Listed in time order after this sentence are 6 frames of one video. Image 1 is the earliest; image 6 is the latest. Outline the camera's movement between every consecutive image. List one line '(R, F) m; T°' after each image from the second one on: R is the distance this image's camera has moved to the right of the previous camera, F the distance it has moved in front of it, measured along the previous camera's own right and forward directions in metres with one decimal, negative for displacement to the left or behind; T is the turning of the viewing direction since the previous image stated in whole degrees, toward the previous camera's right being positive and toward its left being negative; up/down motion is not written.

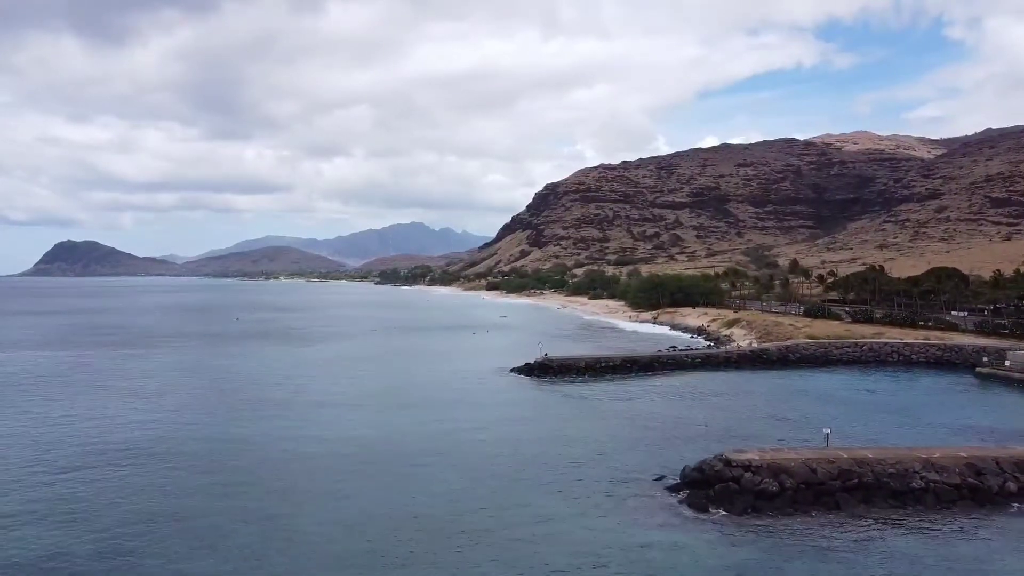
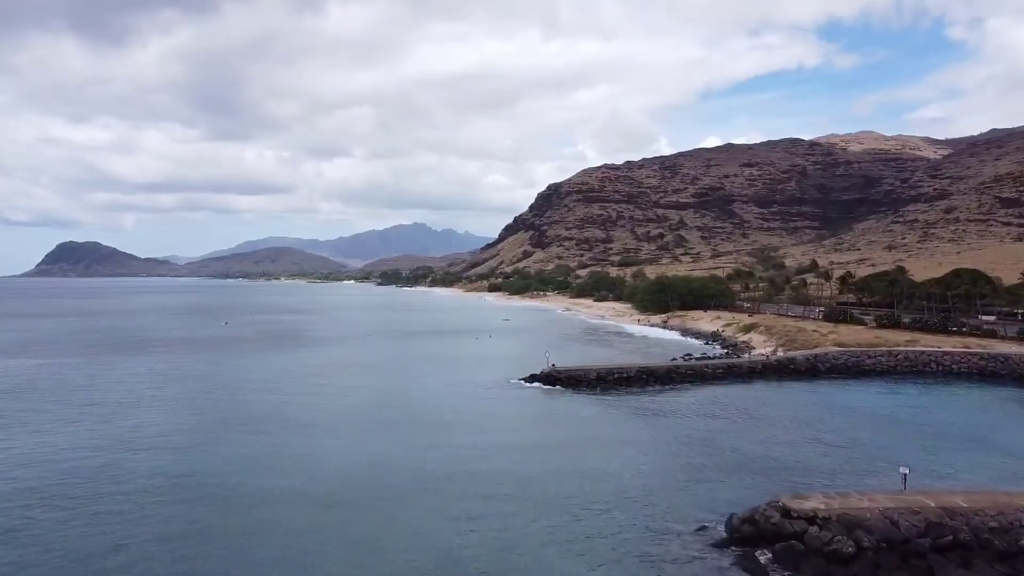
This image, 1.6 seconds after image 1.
(-0.1, +2.9) m; 0°
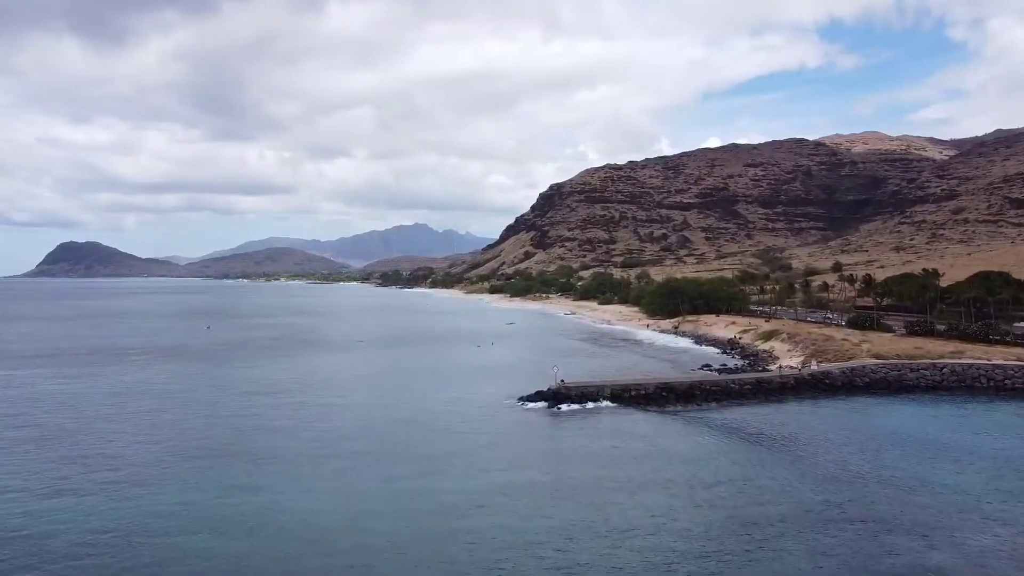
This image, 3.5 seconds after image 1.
(-0.1, +3.3) m; 0°
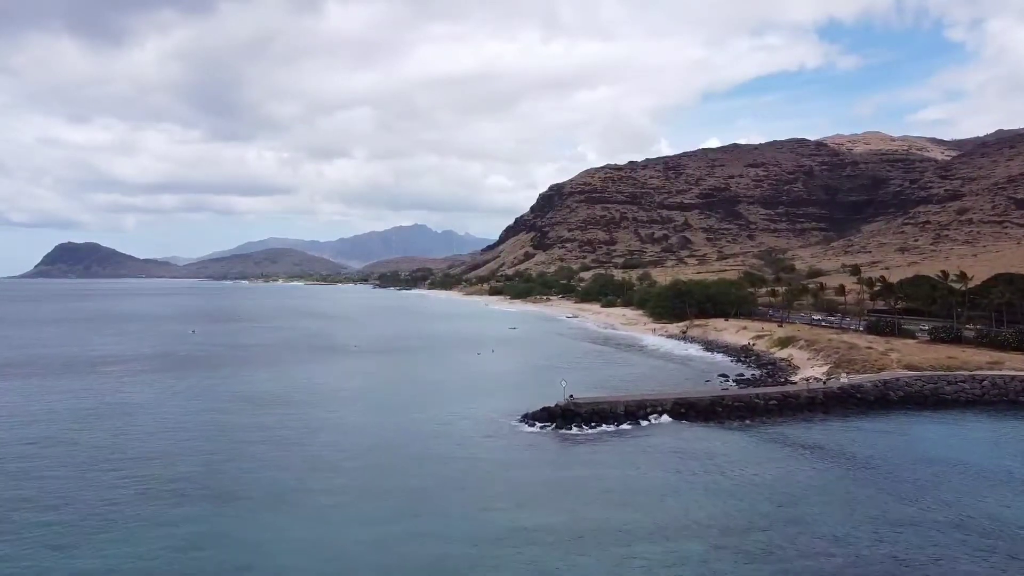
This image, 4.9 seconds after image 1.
(-0.2, +2.5) m; 0°
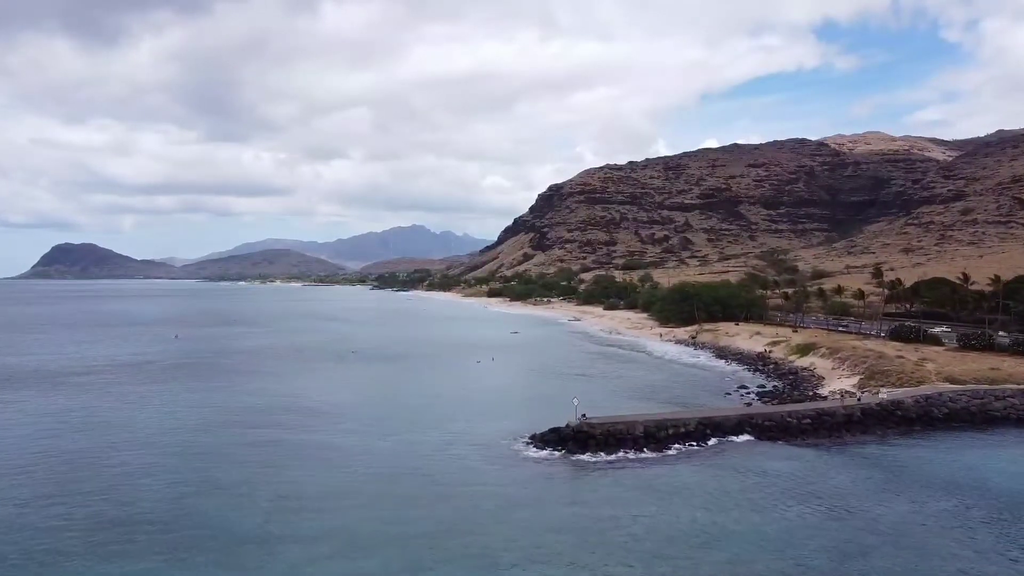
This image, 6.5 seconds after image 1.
(-0.2, +2.6) m; 0°
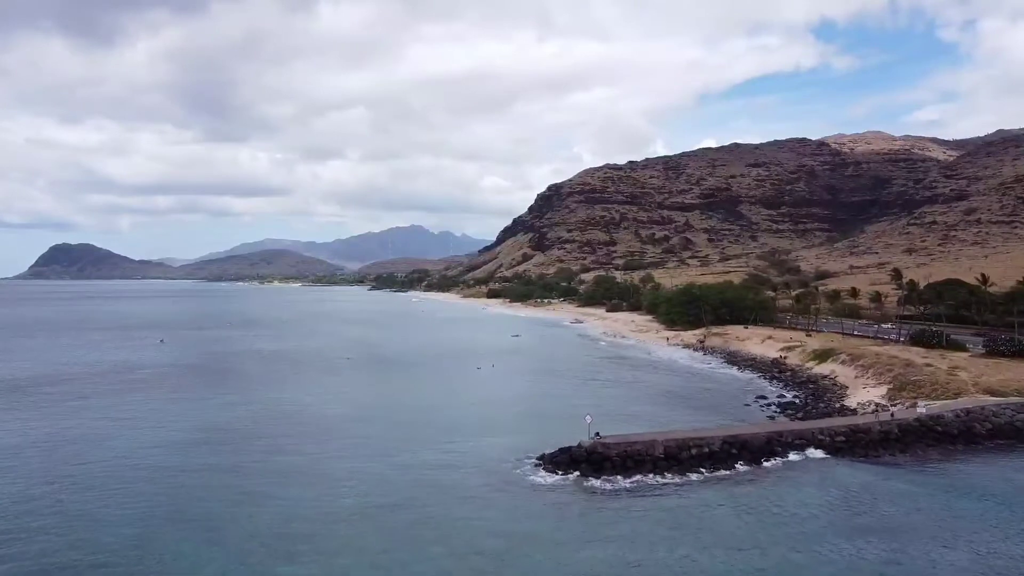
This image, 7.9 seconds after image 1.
(-0.2, +2.1) m; 0°
